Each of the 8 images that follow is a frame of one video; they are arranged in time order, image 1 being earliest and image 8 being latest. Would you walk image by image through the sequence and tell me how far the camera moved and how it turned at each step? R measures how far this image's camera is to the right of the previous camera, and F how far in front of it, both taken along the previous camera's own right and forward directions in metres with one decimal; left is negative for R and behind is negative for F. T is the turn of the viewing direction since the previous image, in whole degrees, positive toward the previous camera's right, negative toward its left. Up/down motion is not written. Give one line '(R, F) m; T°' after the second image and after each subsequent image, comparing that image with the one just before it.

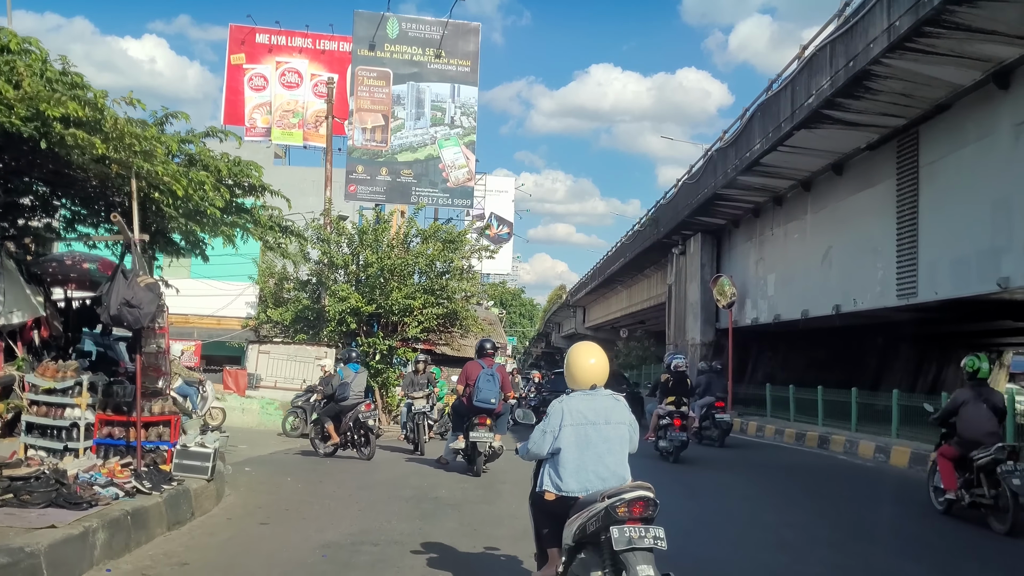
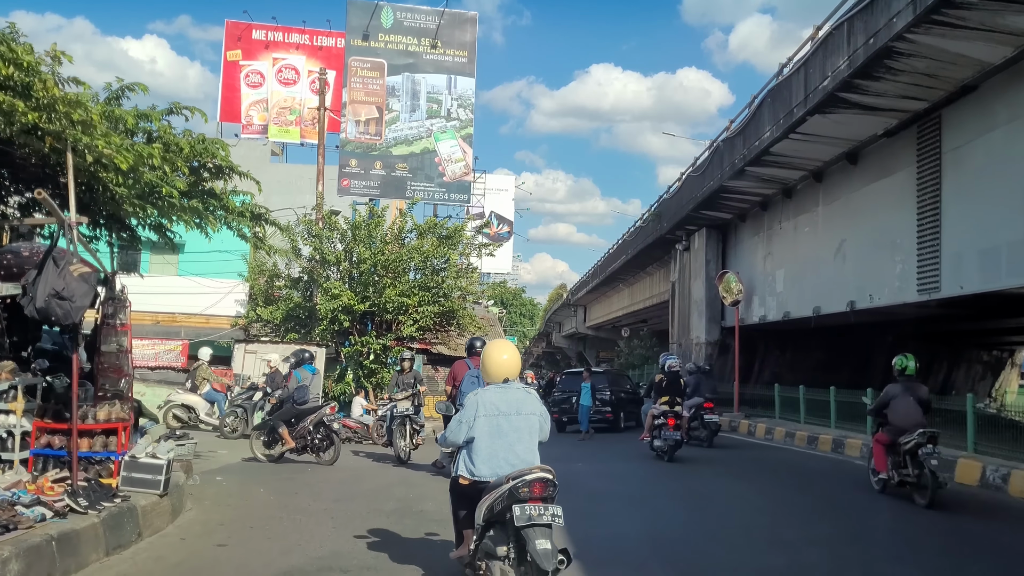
(+0.1, +0.7) m; 0°
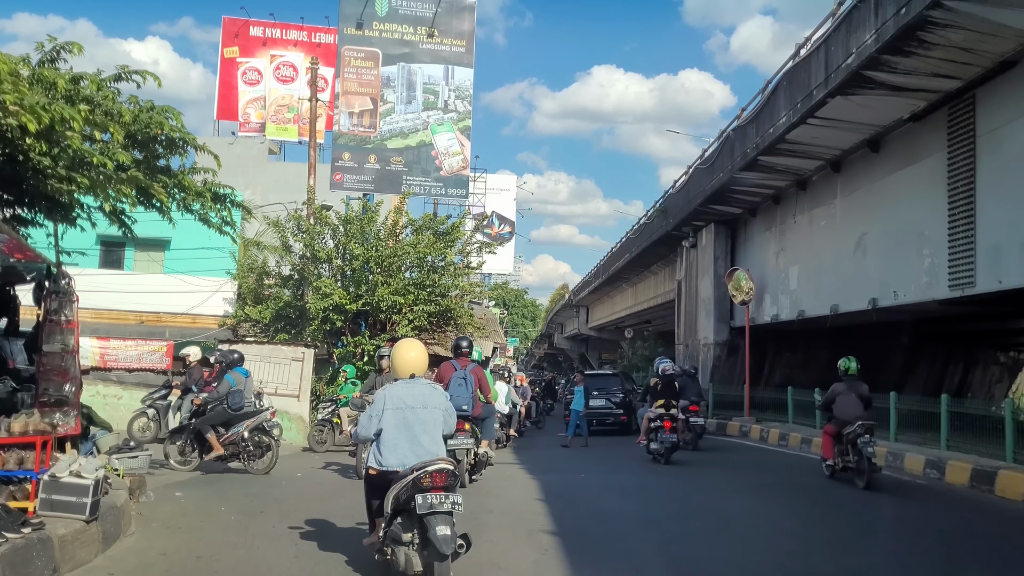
(+0.1, +0.9) m; 0°
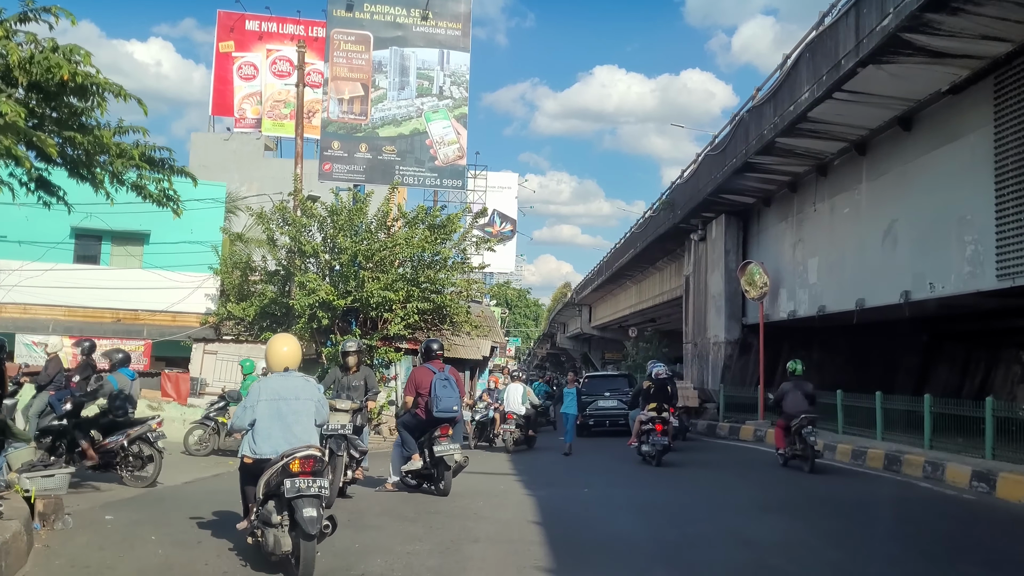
(+0.1, +1.1) m; 0°
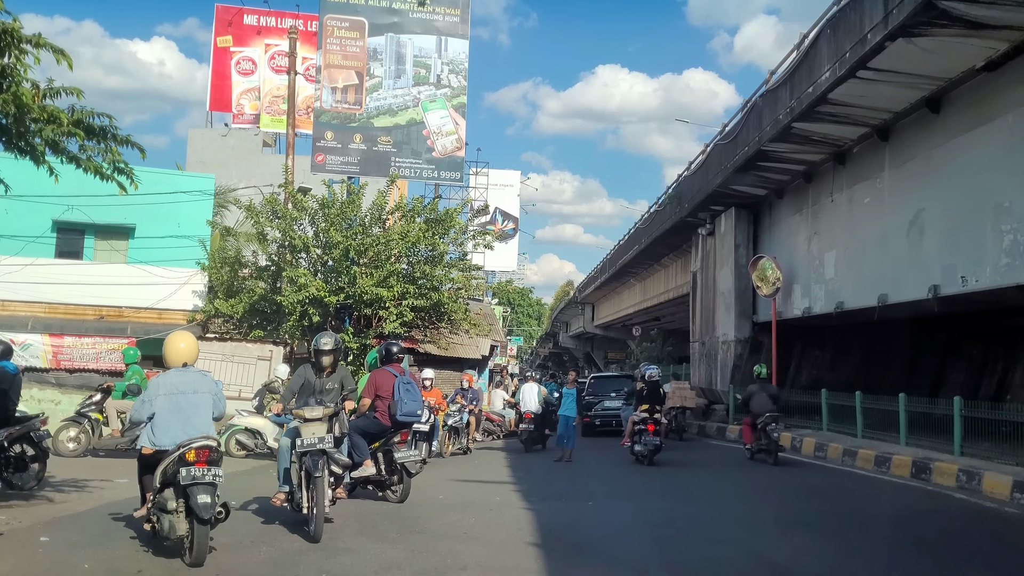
(+0.1, +0.8) m; 0°
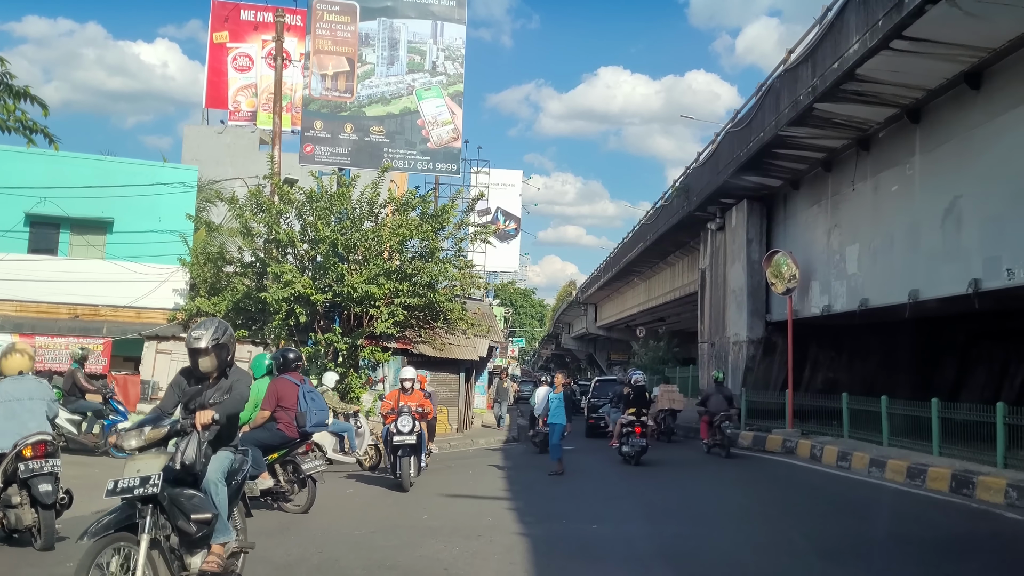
(+0.1, +1.0) m; 0°
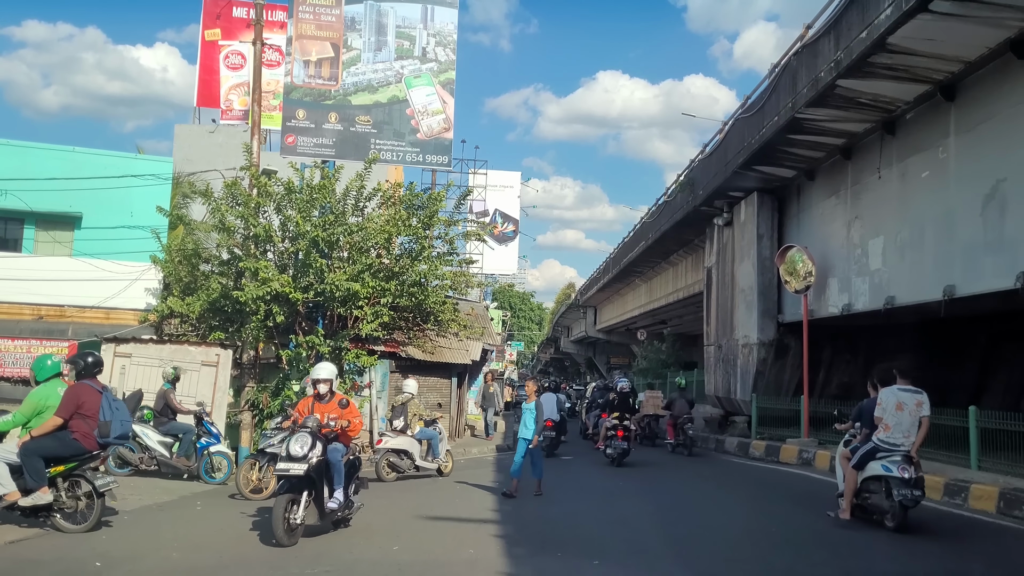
(+0.1, +1.1) m; 0°
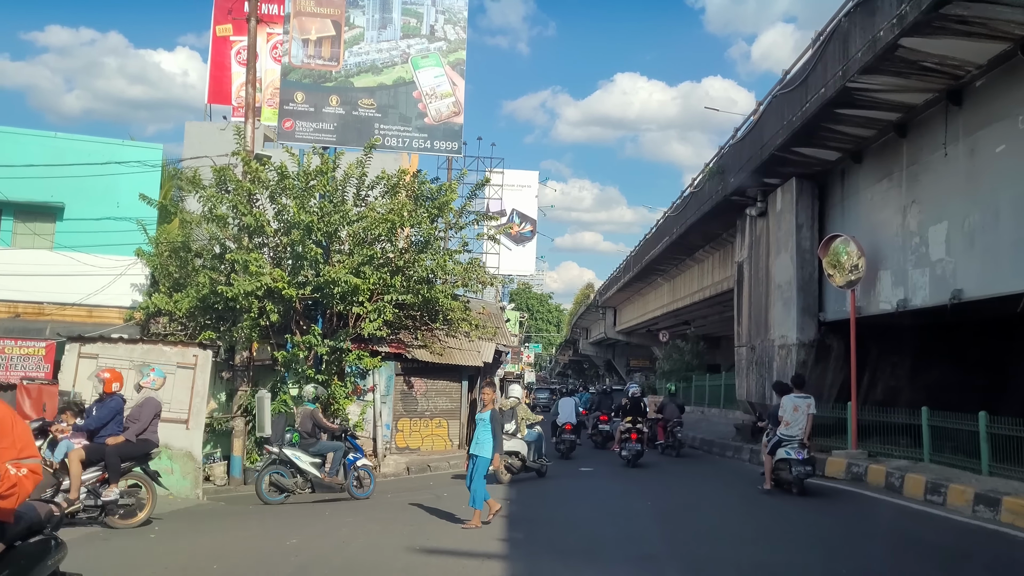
(+0.1, +1.3) m; -1°
